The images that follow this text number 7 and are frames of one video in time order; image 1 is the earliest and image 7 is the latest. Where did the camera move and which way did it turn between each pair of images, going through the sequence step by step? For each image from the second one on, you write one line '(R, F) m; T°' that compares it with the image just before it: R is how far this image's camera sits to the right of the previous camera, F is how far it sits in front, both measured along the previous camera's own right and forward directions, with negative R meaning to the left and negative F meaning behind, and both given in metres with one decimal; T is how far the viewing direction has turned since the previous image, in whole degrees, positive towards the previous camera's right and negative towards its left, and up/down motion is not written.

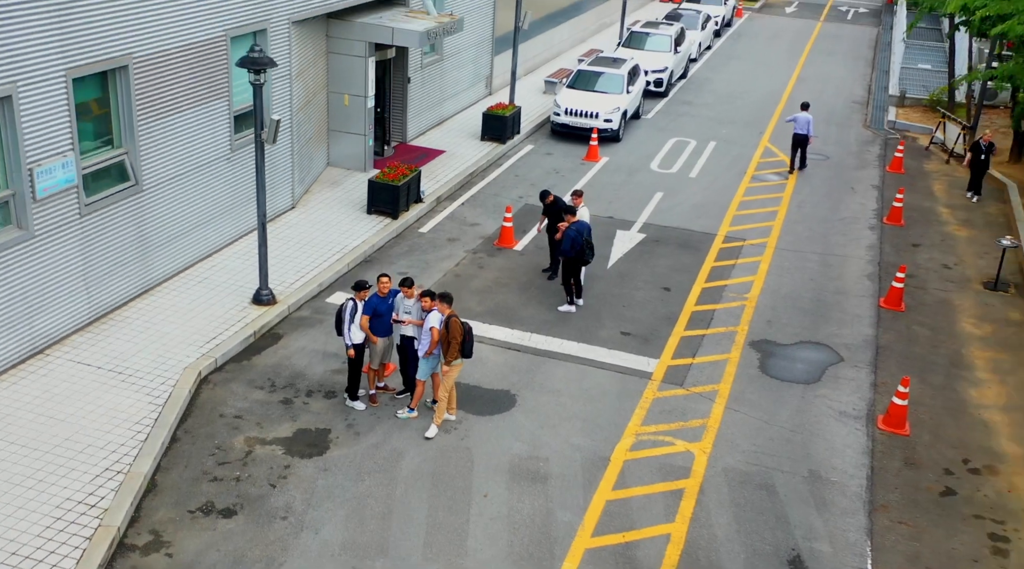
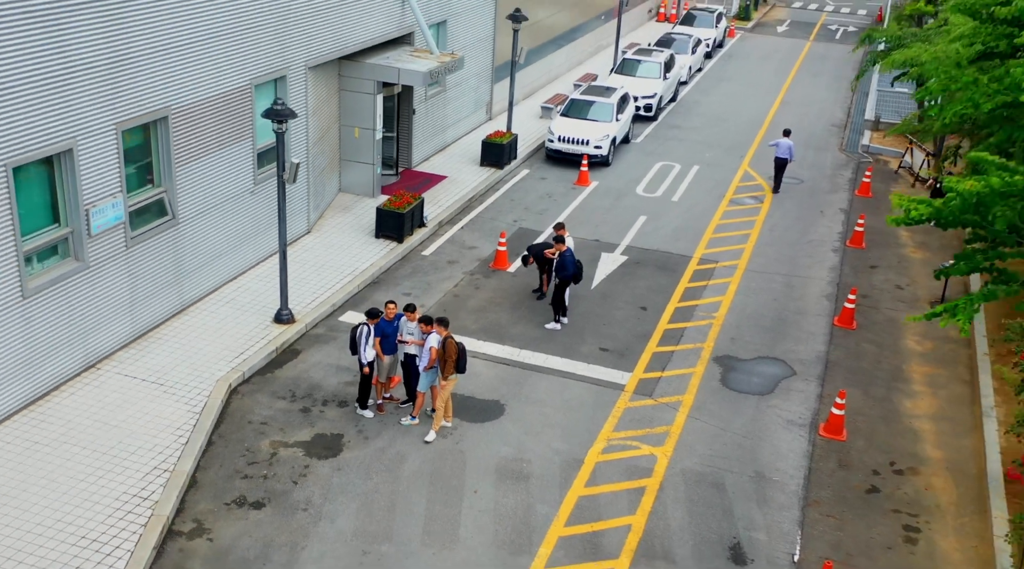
(+0.2, -1.9) m; 0°
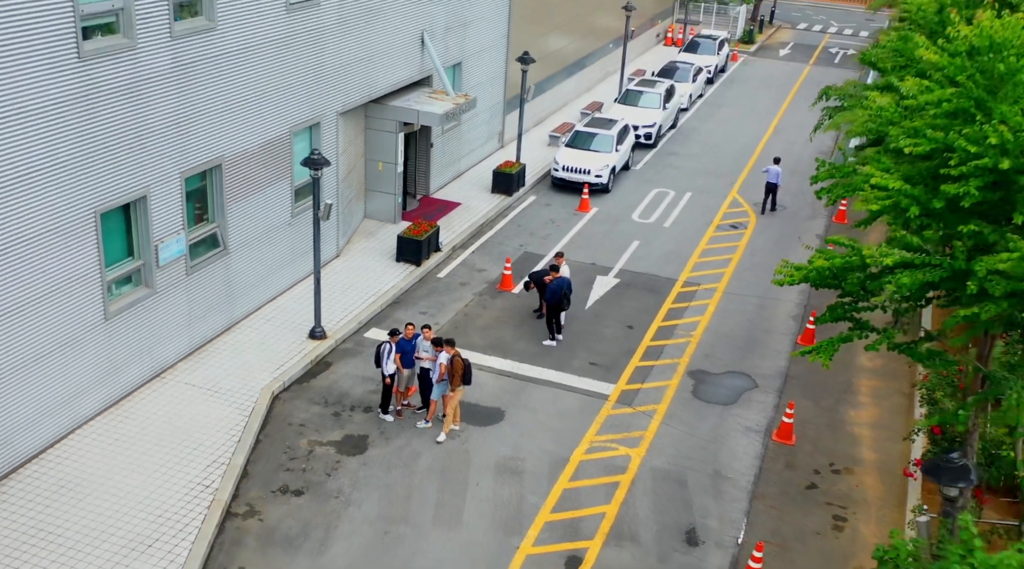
(+0.3, -2.5) m; -1°
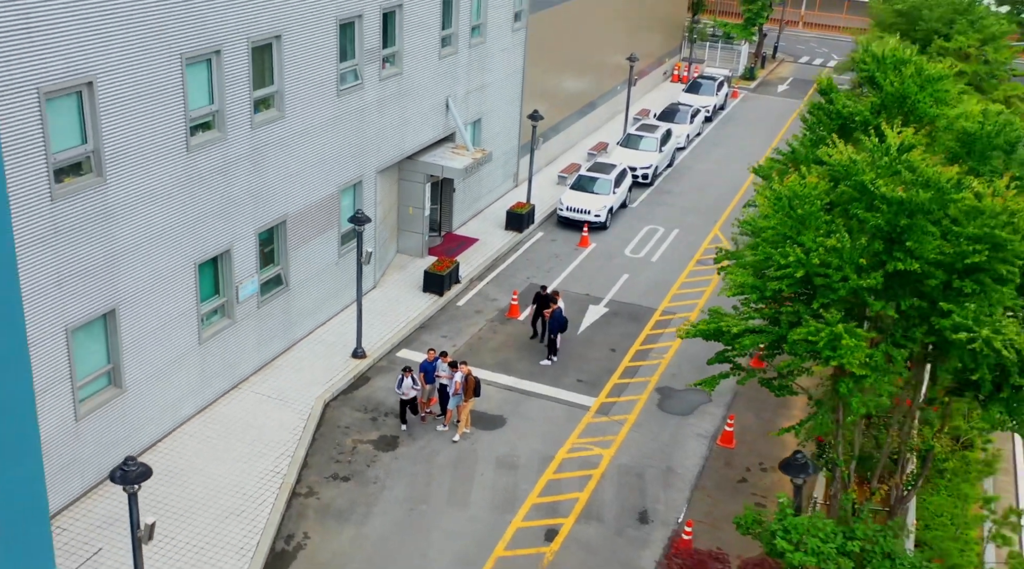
(+0.5, -4.5) m; -1°
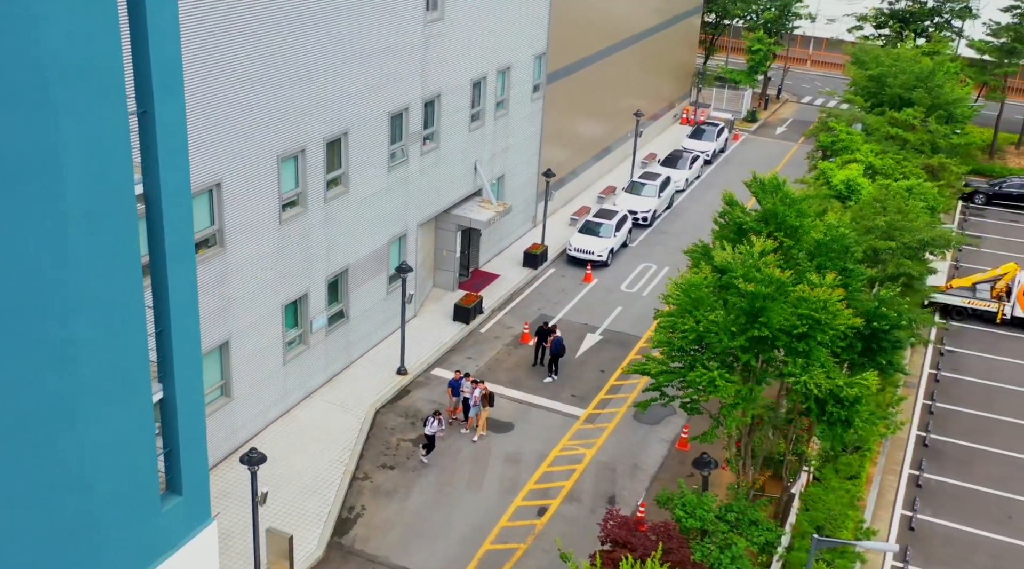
(+0.7, -6.5) m; -2°
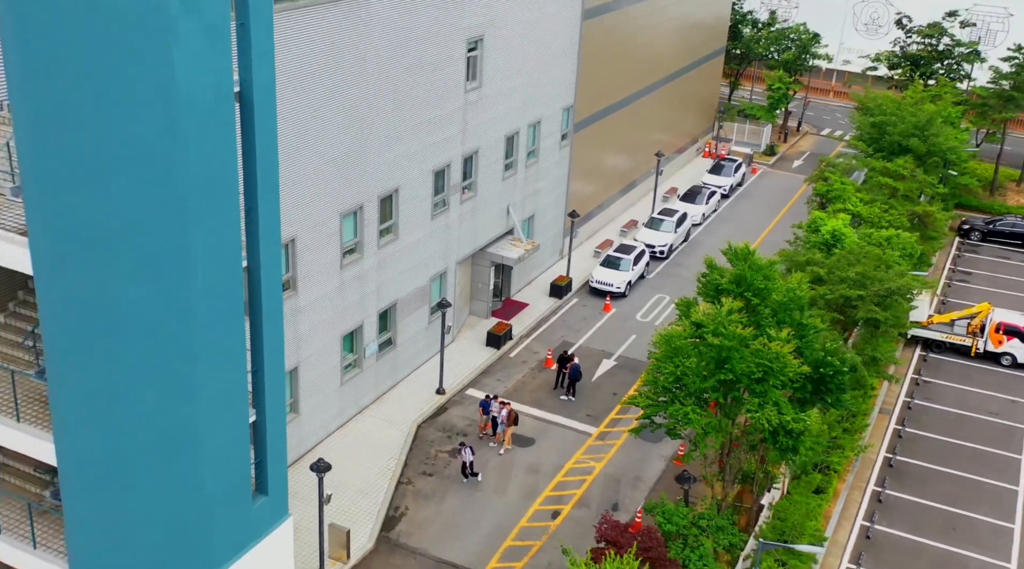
(+0.5, -4.7) m; -2°
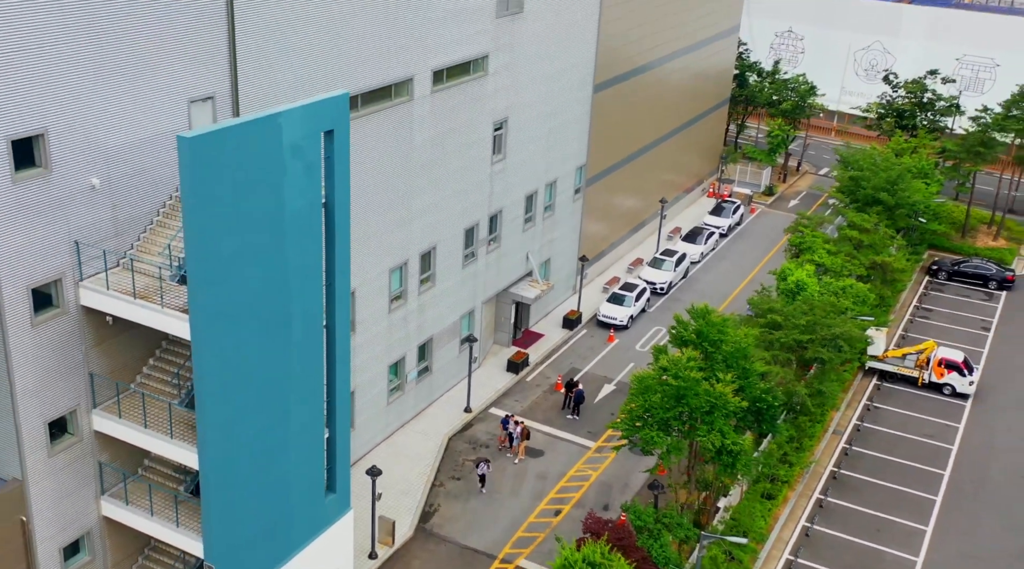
(+0.6, -7.3) m; -2°
